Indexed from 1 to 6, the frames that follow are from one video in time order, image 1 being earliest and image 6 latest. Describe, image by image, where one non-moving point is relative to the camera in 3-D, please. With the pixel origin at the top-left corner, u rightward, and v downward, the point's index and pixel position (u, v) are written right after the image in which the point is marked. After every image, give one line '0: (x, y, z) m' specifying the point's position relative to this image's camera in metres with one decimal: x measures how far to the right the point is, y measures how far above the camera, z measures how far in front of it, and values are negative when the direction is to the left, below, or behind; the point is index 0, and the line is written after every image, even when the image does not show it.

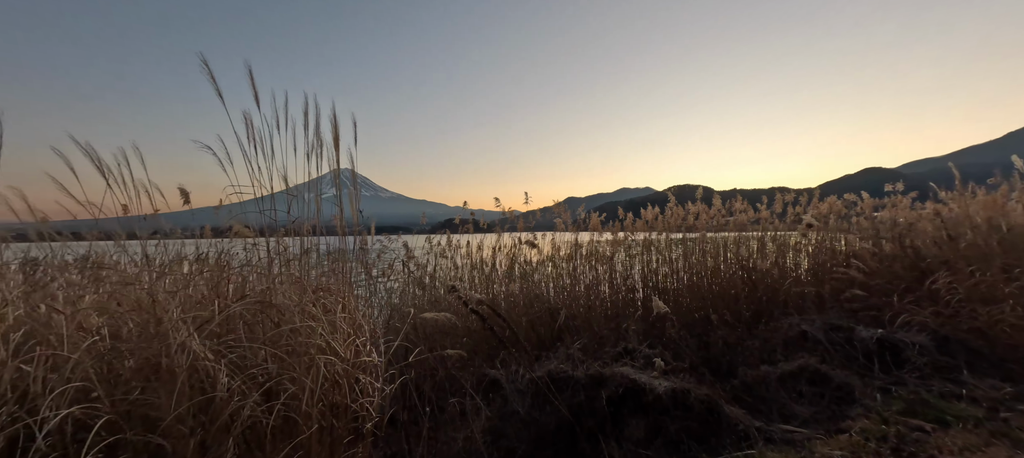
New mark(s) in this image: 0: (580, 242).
0: (+1.0, -0.2, +5.4) m
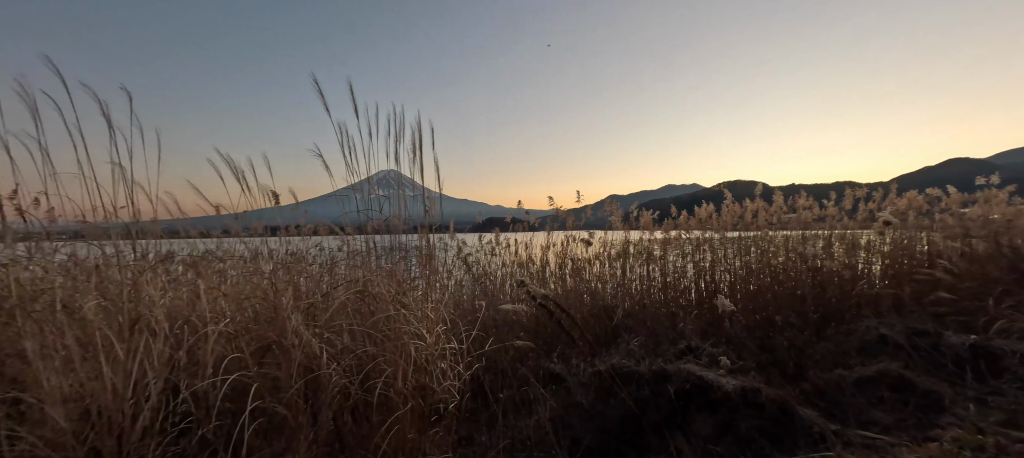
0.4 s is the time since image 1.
0: (+1.8, -0.2, +5.3) m
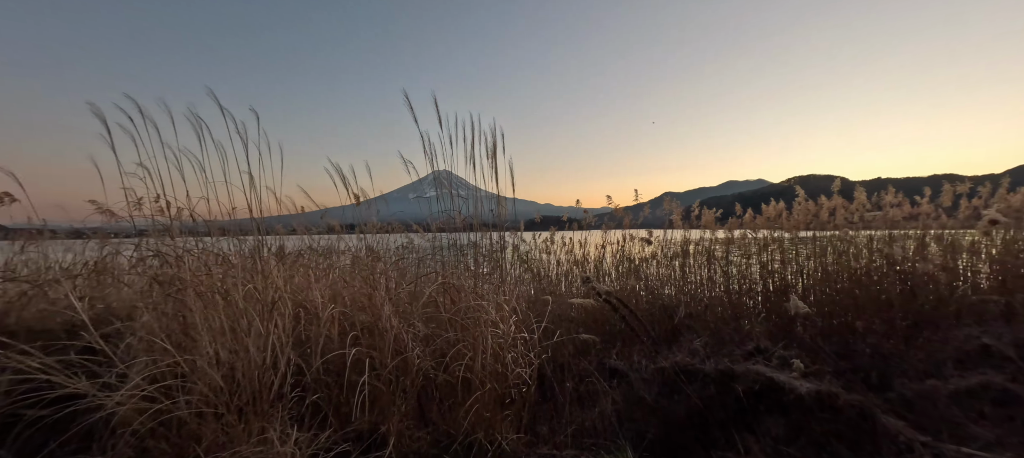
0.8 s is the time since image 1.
0: (+2.6, -0.2, +5.2) m
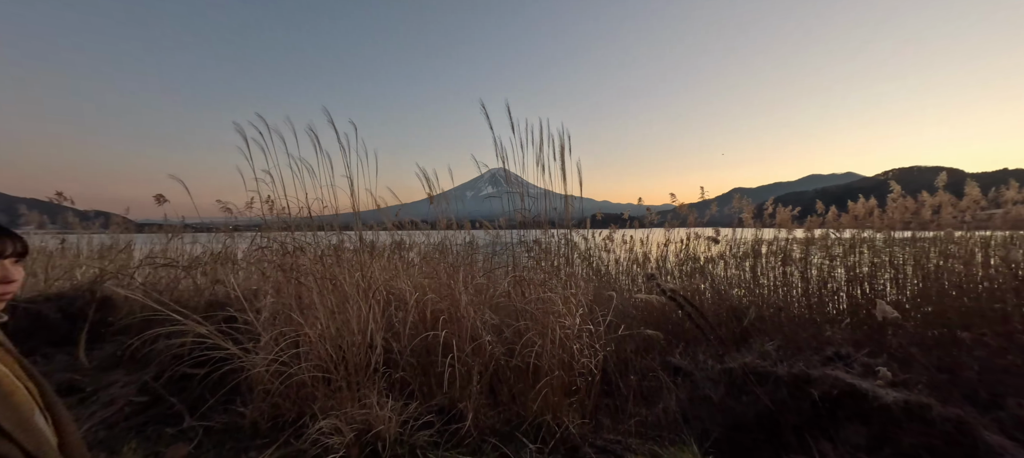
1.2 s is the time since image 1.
0: (+3.4, -0.1, +4.9) m
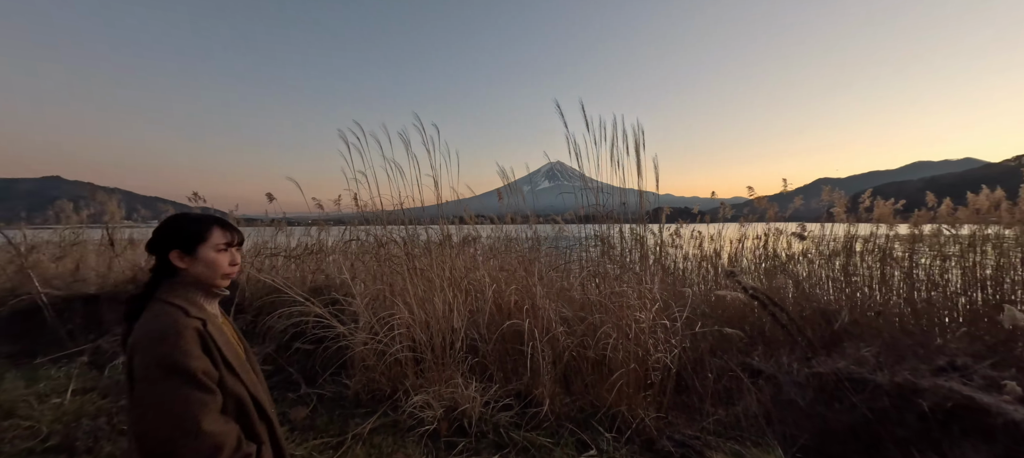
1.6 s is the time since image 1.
0: (+4.3, -0.1, +4.5) m
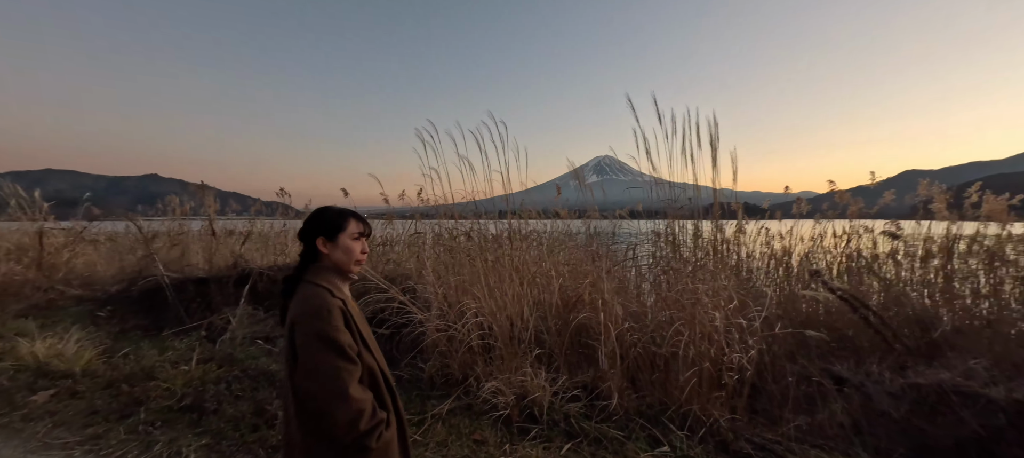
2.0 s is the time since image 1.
0: (+5.0, -0.1, +4.0) m
